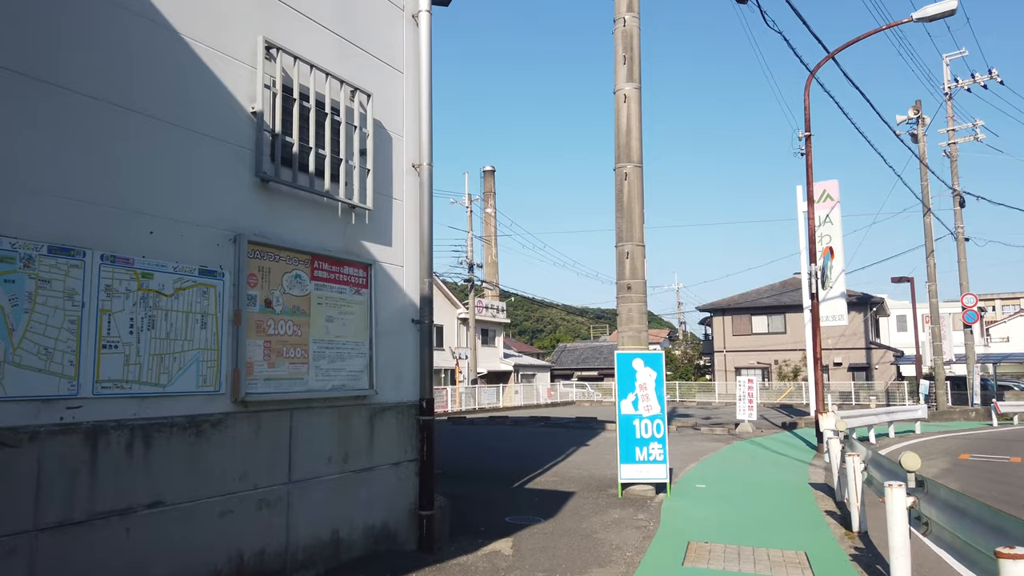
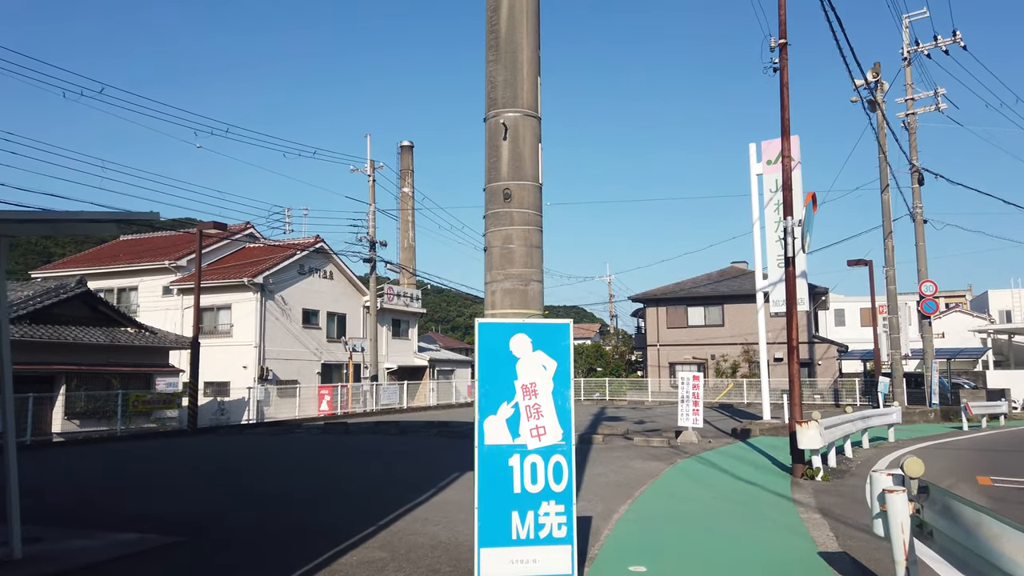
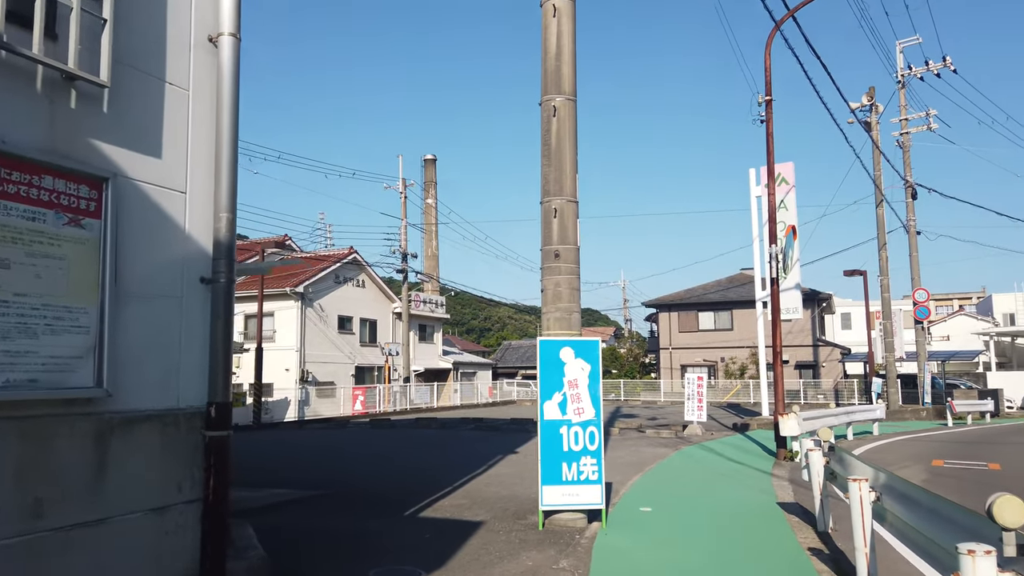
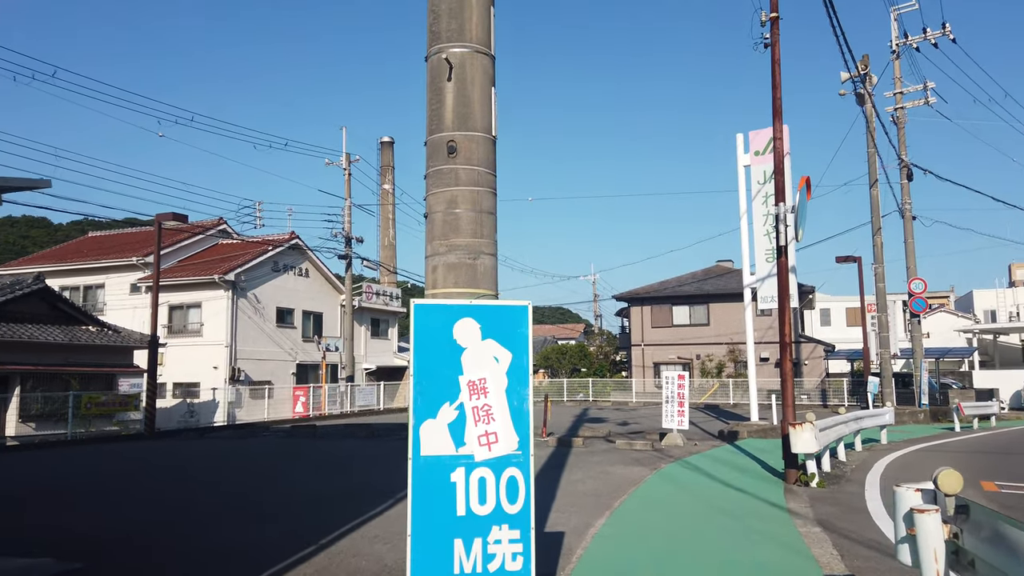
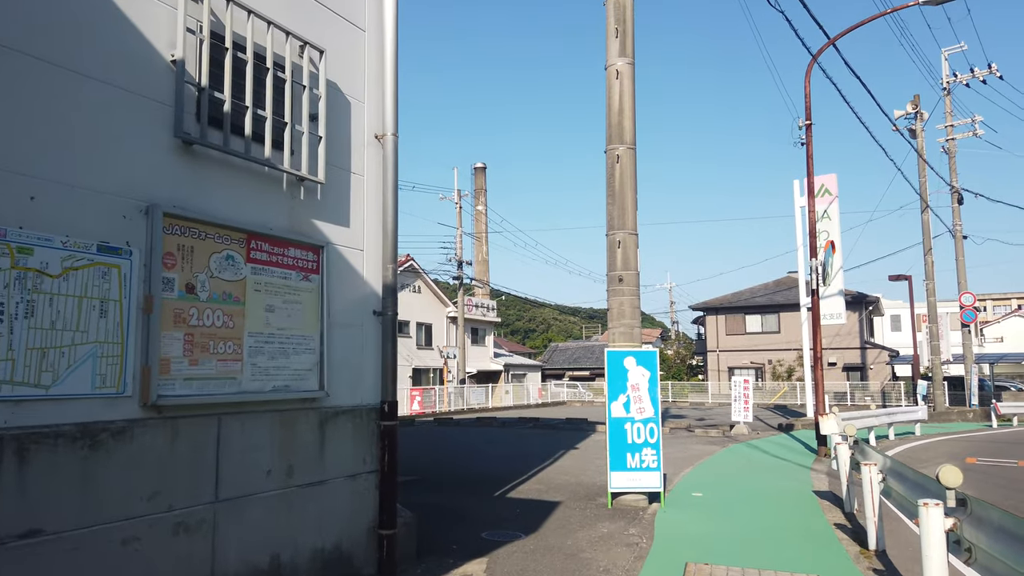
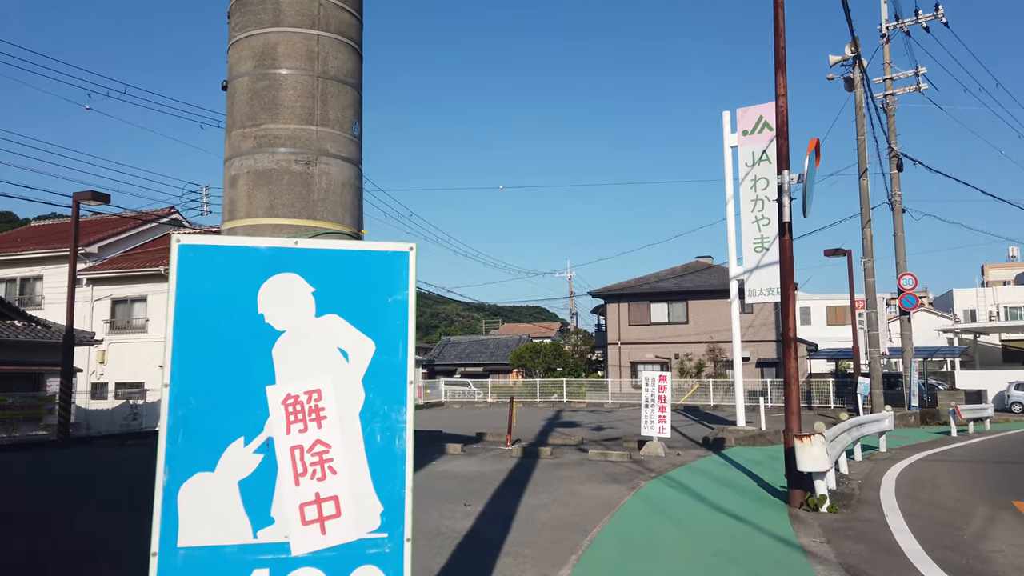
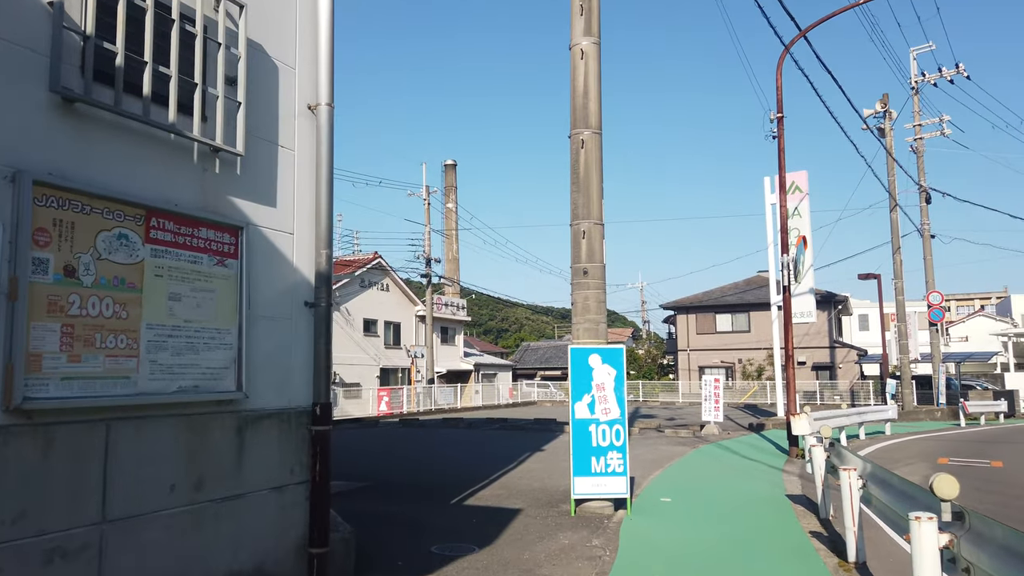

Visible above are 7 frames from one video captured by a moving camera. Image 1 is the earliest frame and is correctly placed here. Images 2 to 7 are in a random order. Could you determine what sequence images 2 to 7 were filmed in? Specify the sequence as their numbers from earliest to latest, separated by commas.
5, 7, 3, 2, 4, 6
